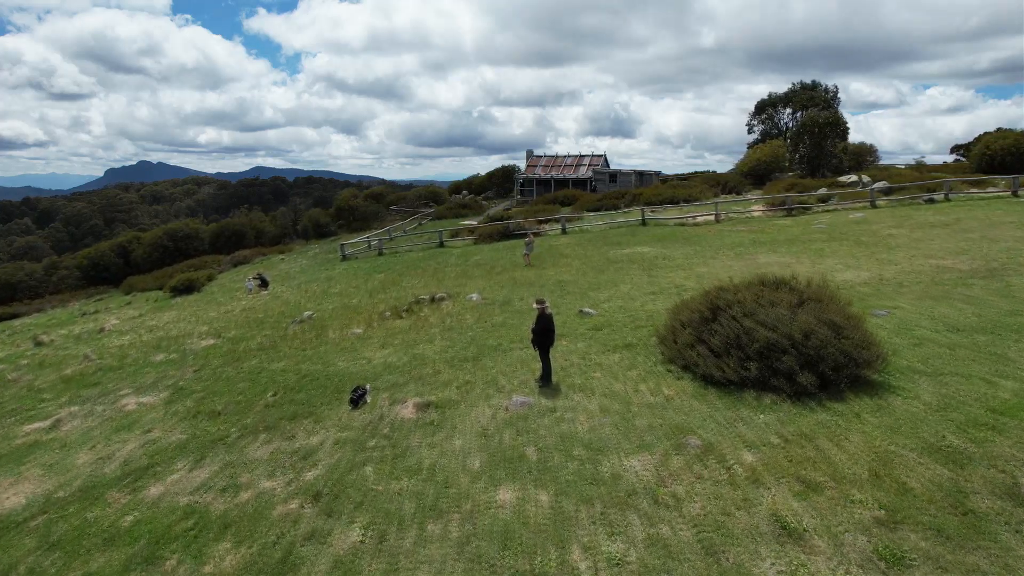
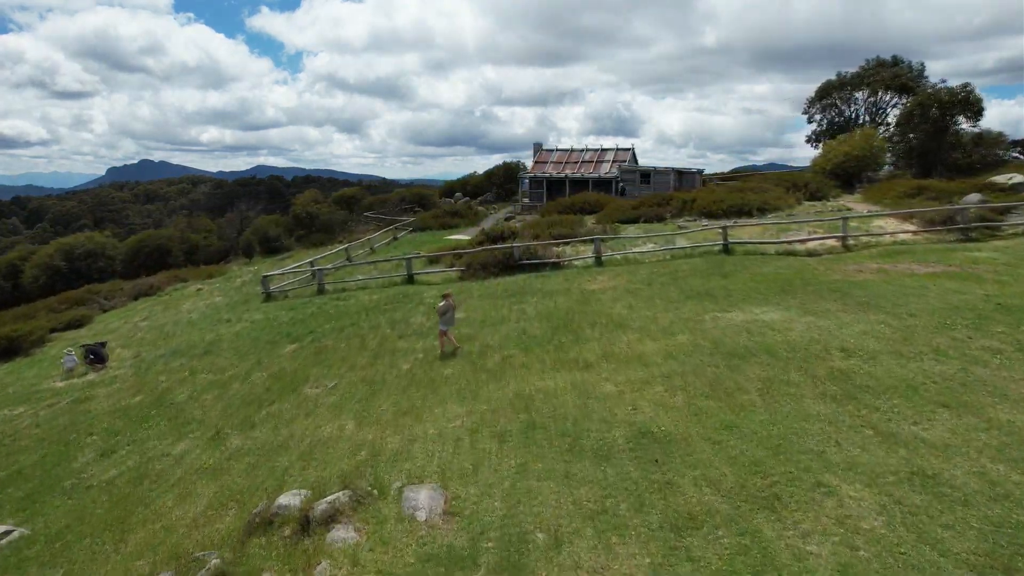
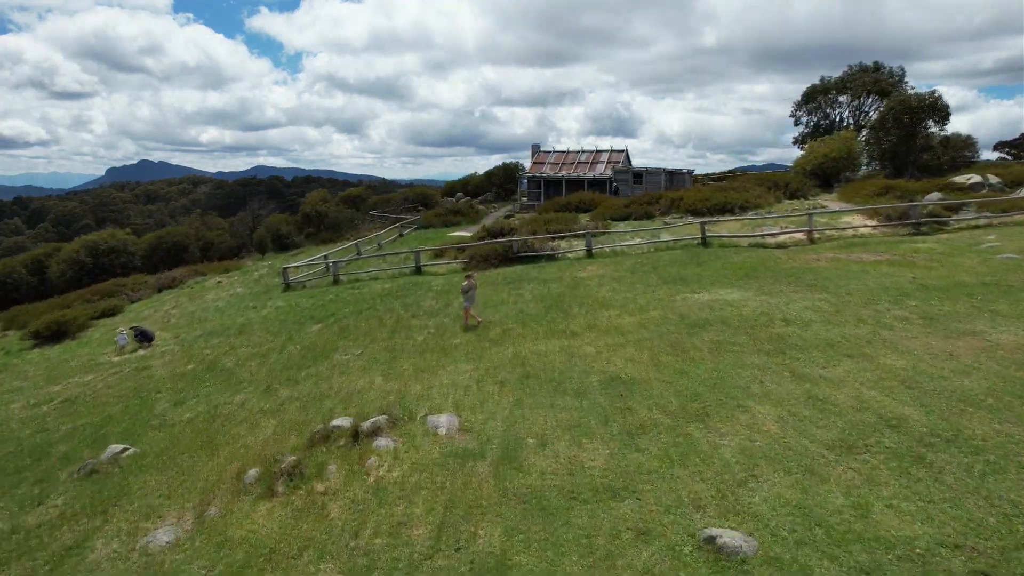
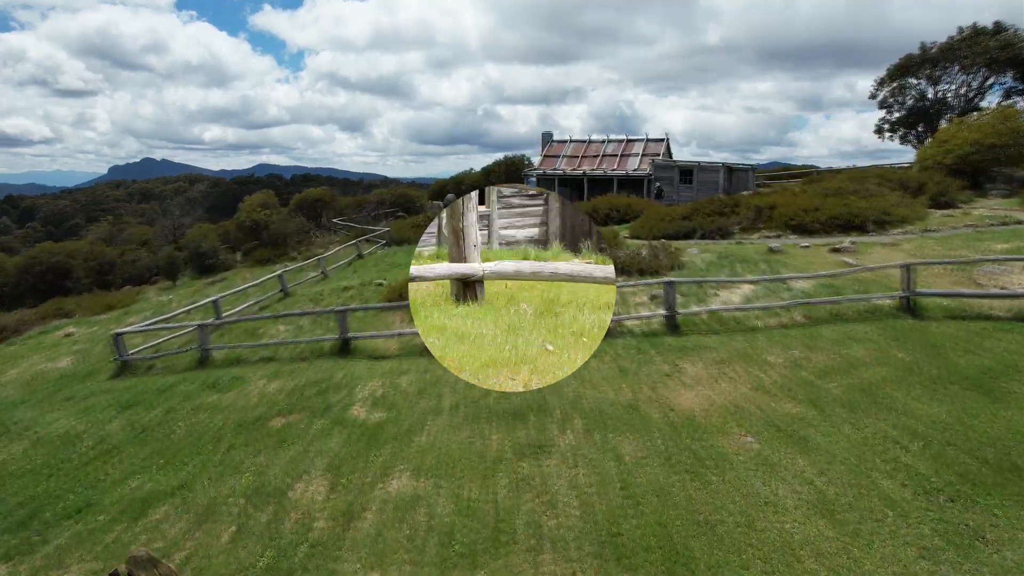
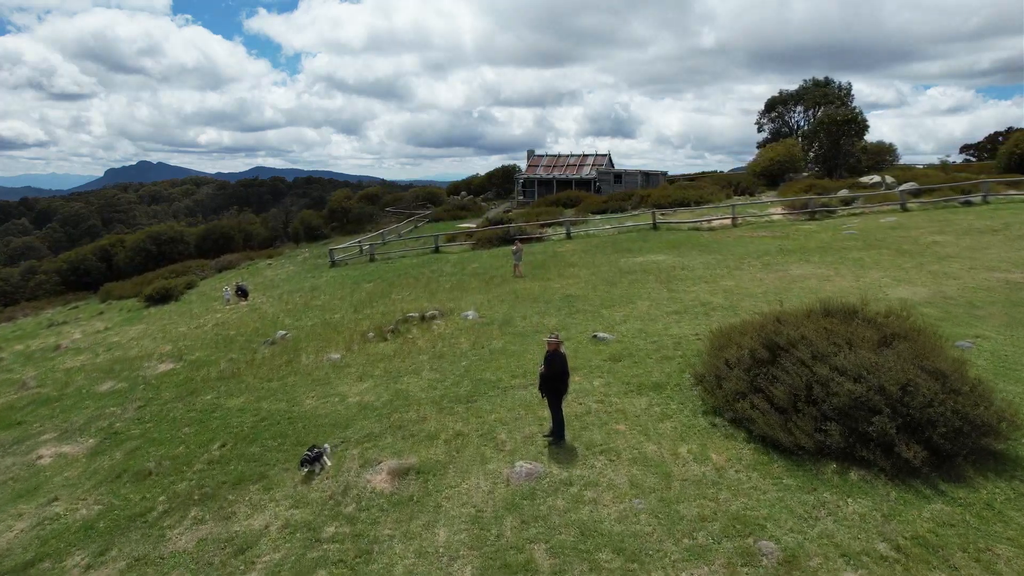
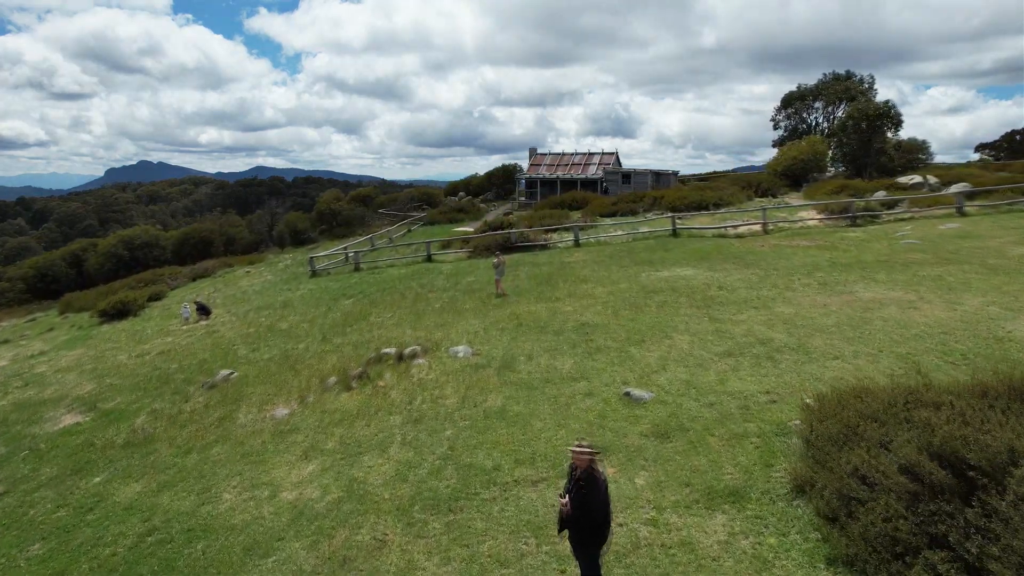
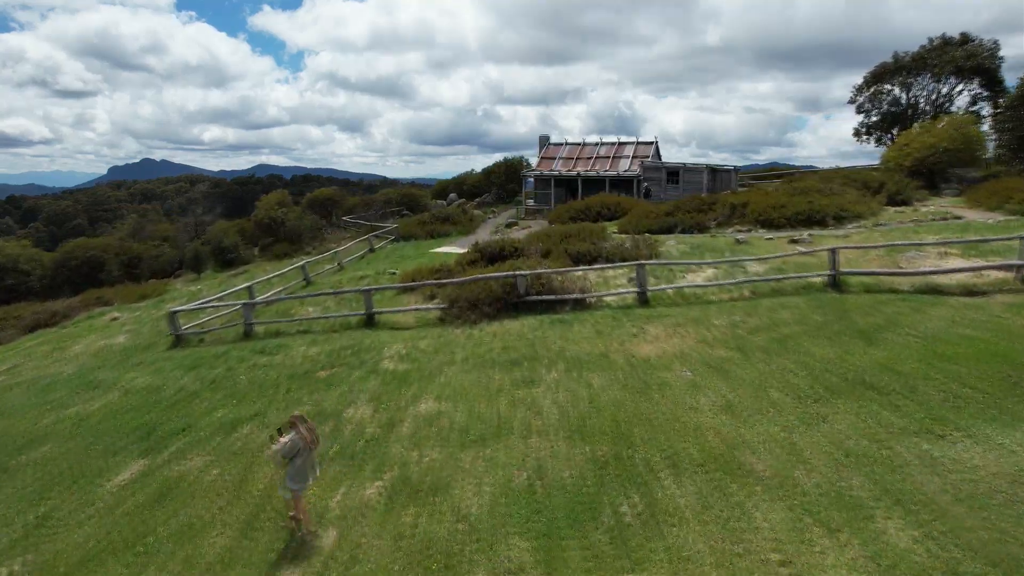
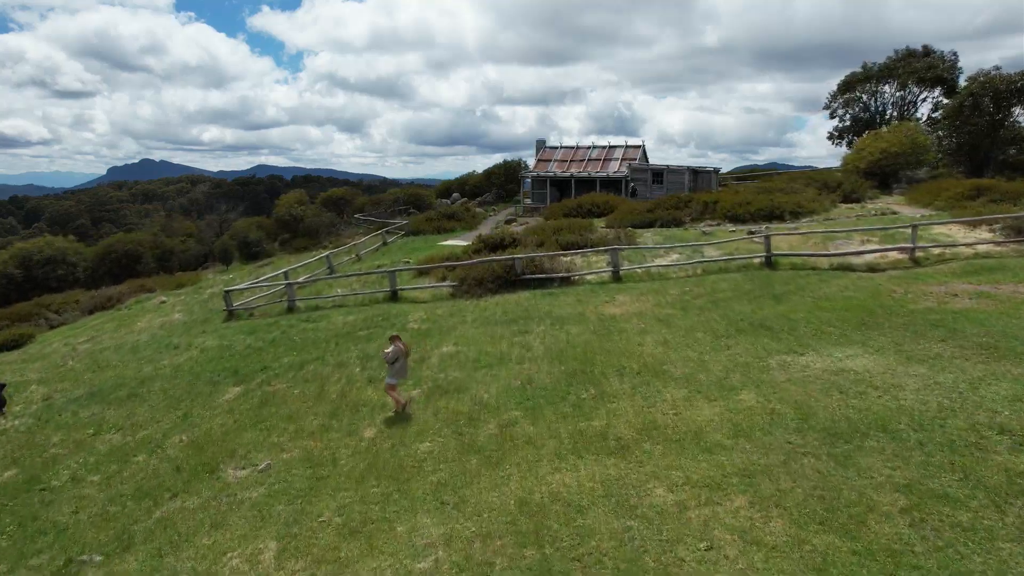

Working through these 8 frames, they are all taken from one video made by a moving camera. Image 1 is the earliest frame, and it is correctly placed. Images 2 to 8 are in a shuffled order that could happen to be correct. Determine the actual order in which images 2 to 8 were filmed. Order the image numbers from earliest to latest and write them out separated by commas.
5, 6, 3, 2, 8, 7, 4
